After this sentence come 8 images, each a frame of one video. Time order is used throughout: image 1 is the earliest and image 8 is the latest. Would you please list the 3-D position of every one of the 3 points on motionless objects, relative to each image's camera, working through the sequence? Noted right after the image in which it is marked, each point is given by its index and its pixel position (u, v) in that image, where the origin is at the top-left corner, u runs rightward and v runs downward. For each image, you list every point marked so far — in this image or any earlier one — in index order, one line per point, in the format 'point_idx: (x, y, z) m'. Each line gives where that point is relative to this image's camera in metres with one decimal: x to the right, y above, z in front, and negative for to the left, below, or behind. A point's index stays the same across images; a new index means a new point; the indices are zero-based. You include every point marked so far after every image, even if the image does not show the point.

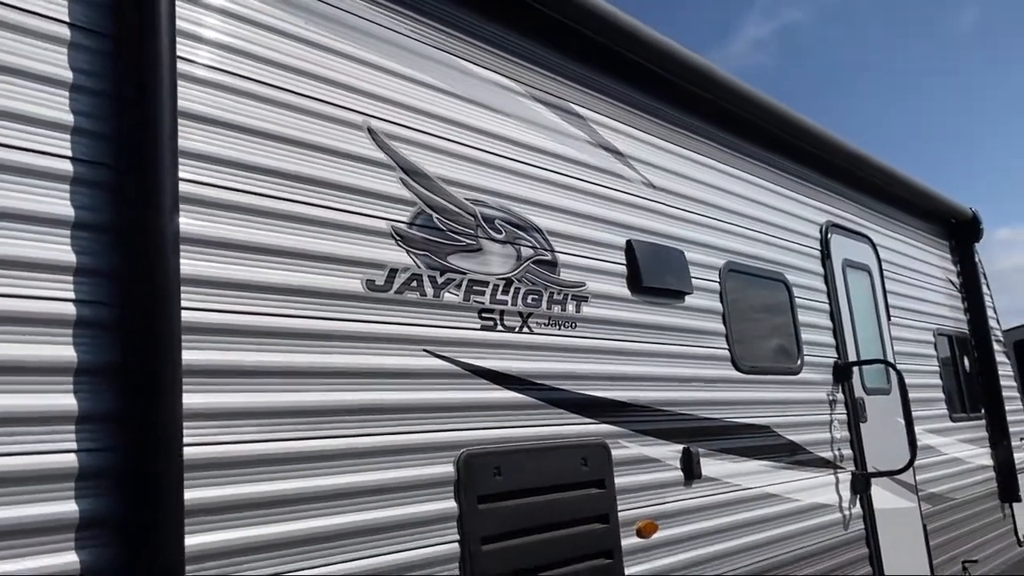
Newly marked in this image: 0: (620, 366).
0: (+0.3, -0.2, +2.5) m
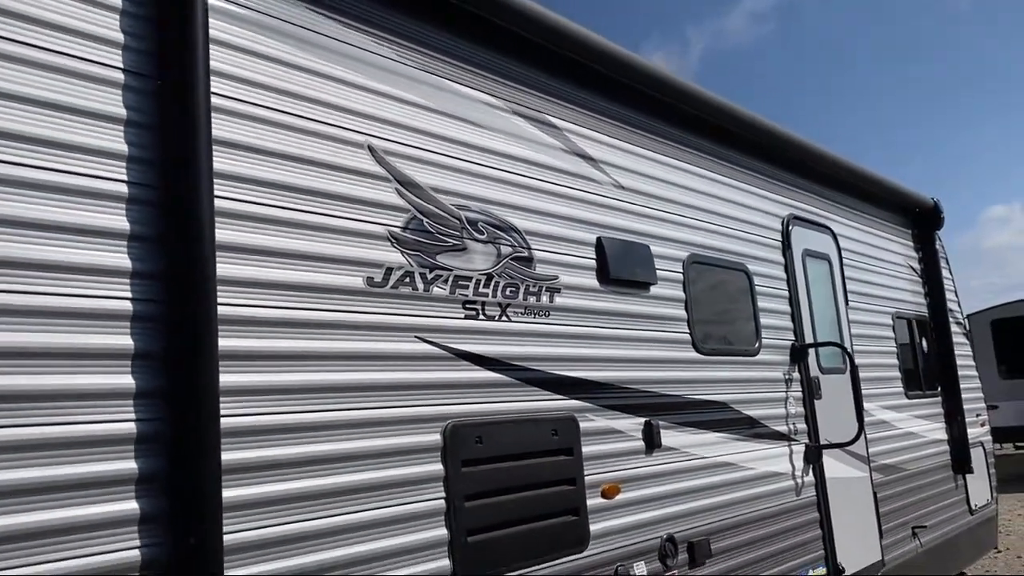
0: (+0.3, -0.2, +2.8) m
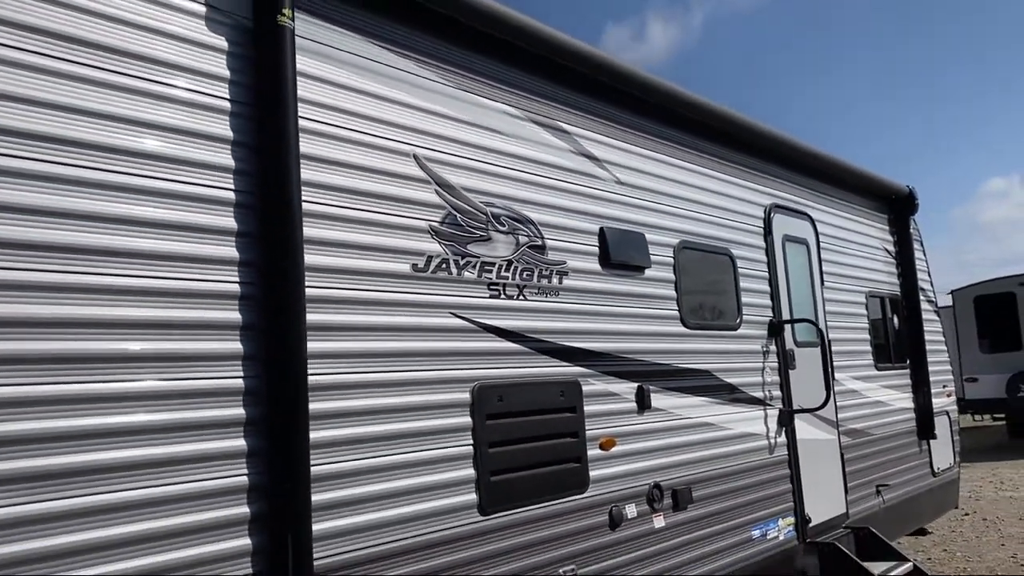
0: (+0.3, -0.1, +3.3) m
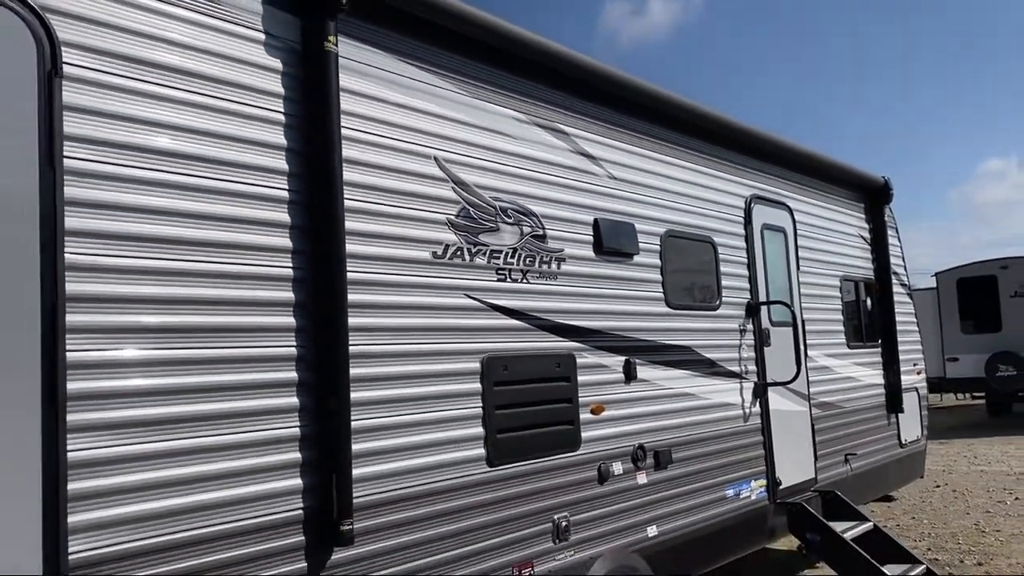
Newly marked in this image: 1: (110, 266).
0: (+0.3, -0.1, +3.7) m
1: (-1.0, +0.1, +2.2) m
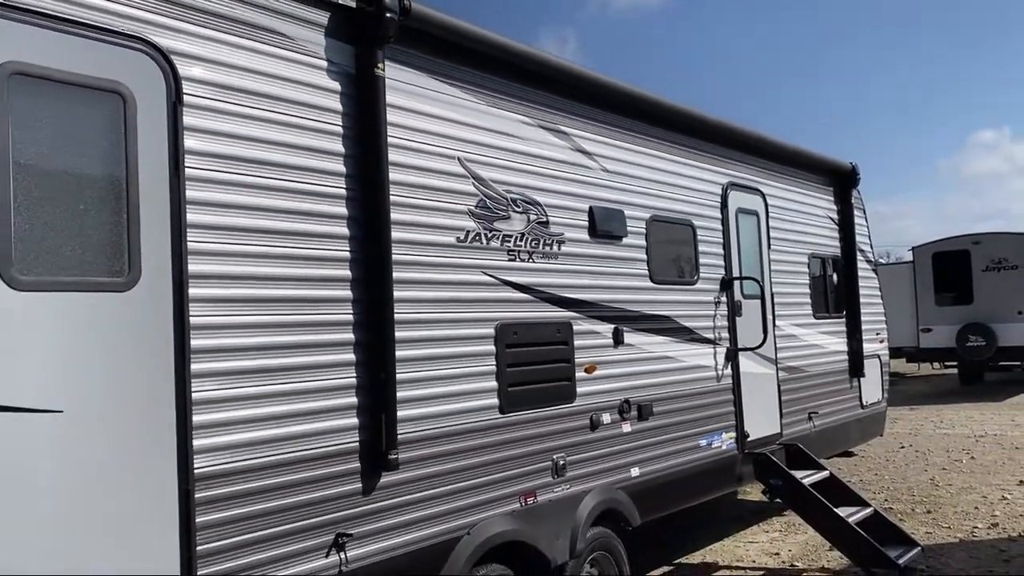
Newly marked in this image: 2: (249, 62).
0: (+0.4, 0.0, +4.4) m
1: (-1.0, +0.1, +2.8) m
2: (-0.9, +0.8, +3.0) m
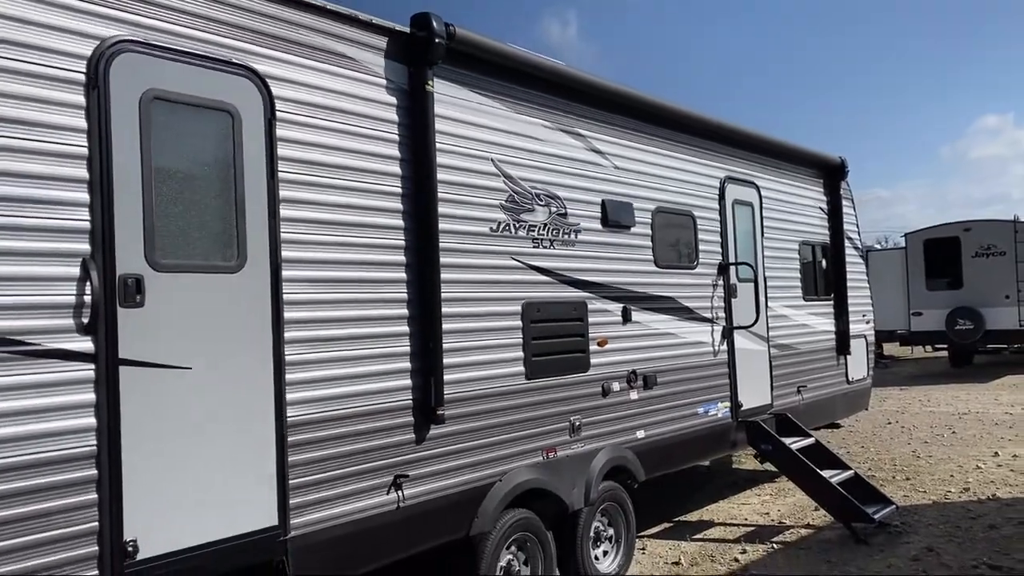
0: (+0.5, +0.1, +5.0) m
1: (-0.8, +0.2, +3.4) m
2: (-0.8, +0.9, +3.6) m
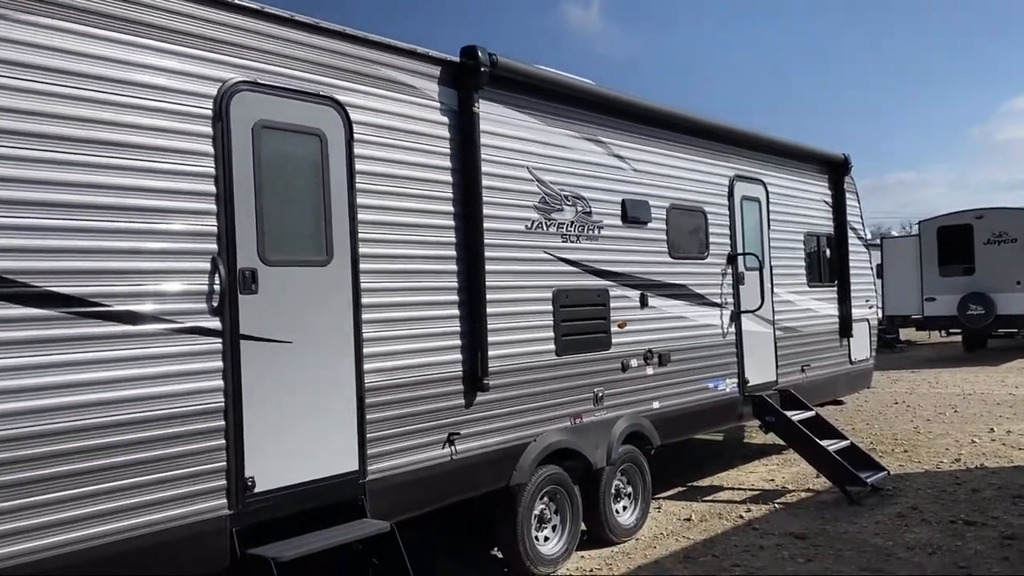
0: (+0.7, +0.2, +5.7) m
1: (-0.7, +0.2, +4.2) m
2: (-0.6, +0.9, +4.3) m
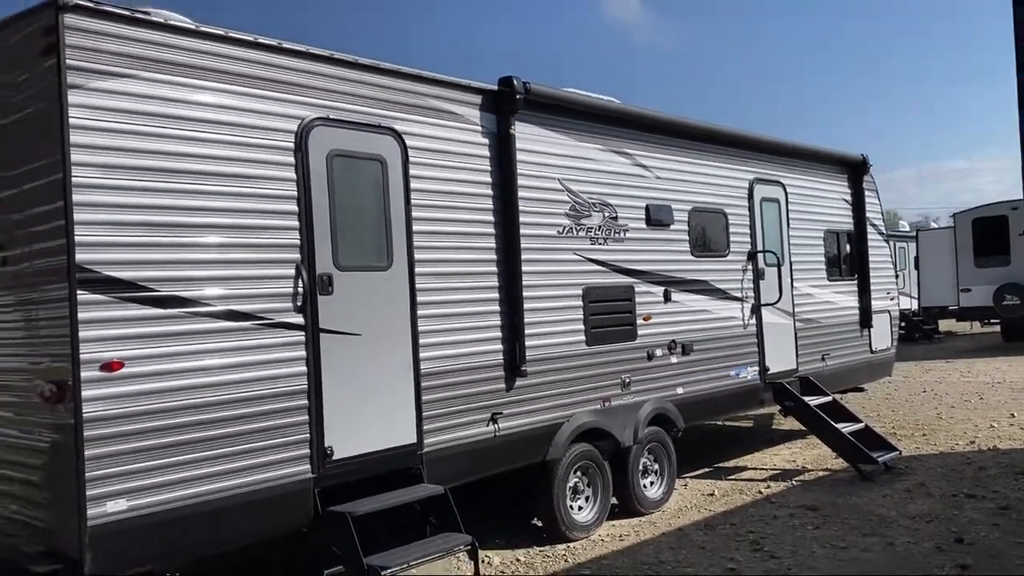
0: (+1.0, +0.2, +6.3) m
1: (-0.5, +0.2, +4.9) m
2: (-0.4, +0.9, +5.0) m
